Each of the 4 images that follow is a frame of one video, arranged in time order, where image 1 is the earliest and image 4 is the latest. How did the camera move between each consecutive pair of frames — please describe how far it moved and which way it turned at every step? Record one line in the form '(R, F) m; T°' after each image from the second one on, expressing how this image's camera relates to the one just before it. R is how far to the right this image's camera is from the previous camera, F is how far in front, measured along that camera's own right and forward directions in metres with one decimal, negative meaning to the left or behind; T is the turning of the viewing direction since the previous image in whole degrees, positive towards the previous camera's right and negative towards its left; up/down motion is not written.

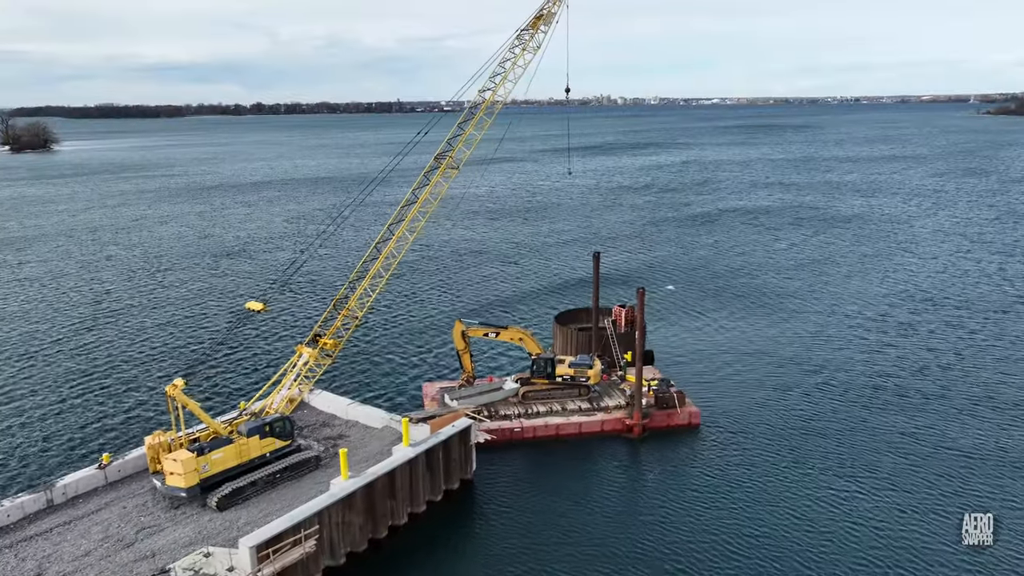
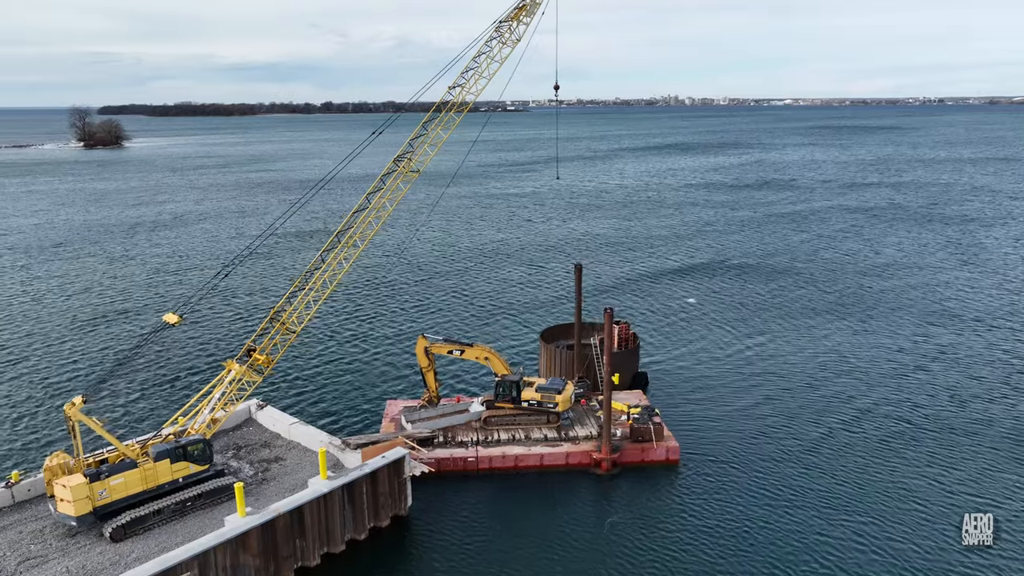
(+3.8, +2.7) m; -5°
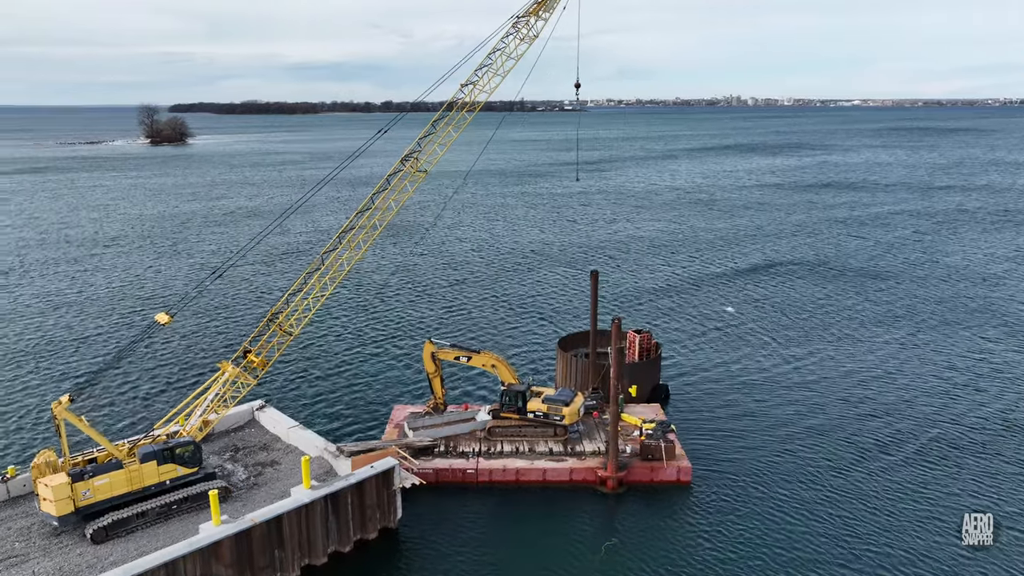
(+1.7, +1.2) m; -4°
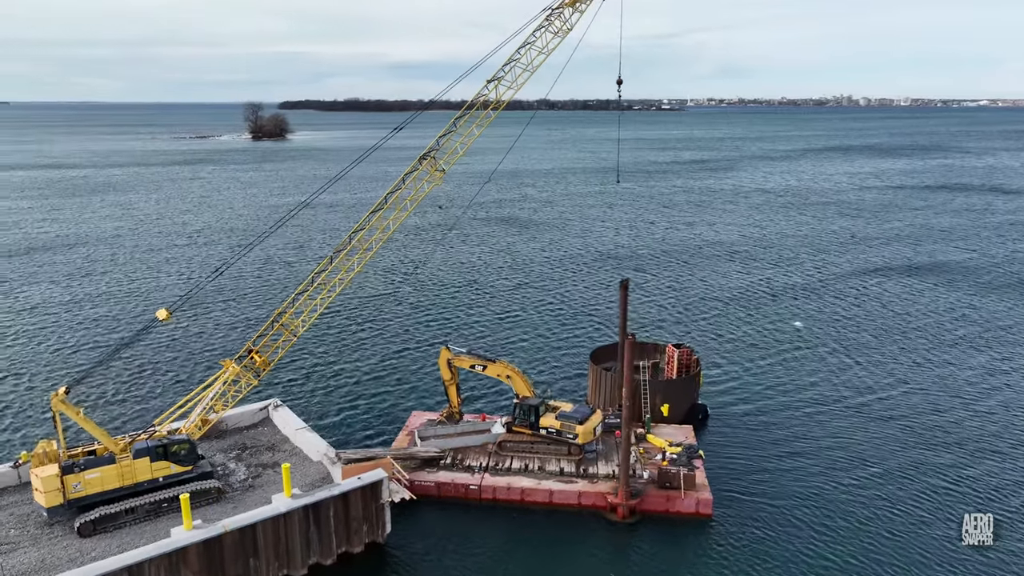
(+2.6, +1.6) m; -7°
